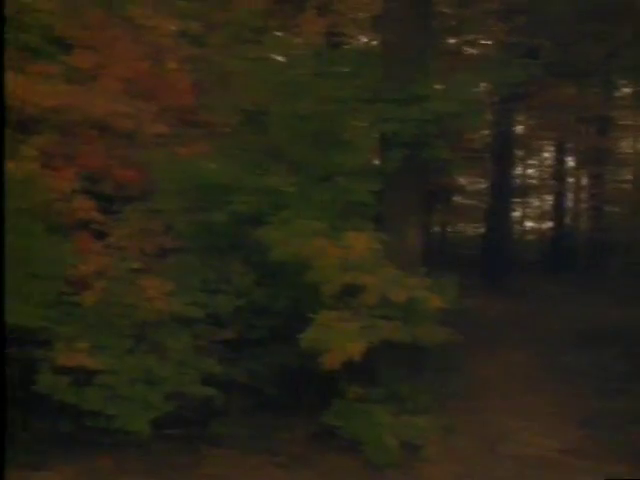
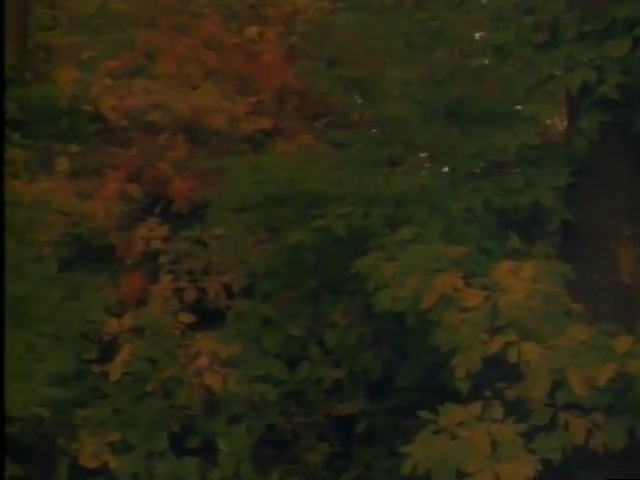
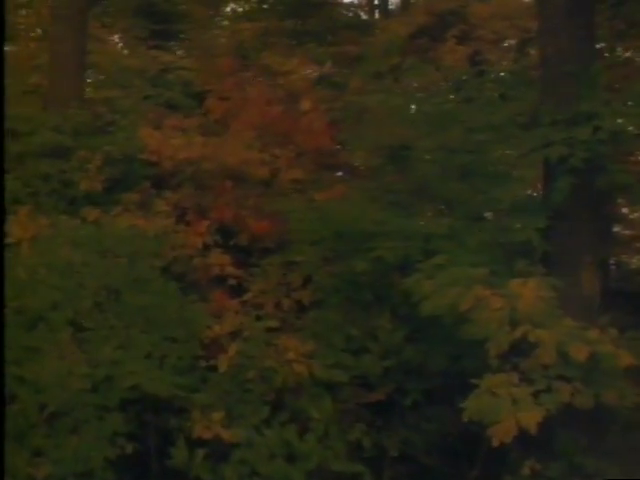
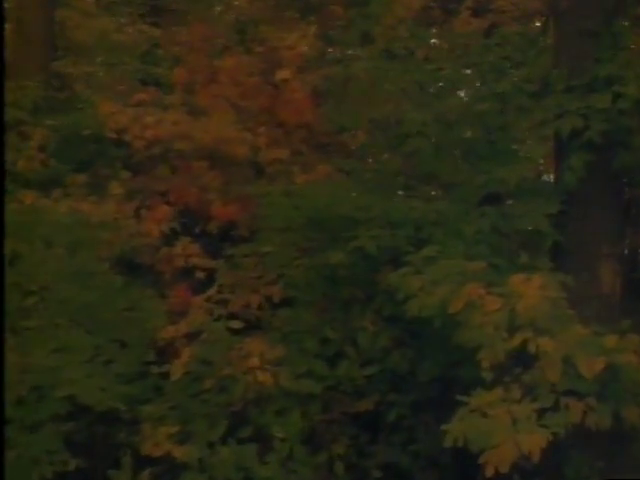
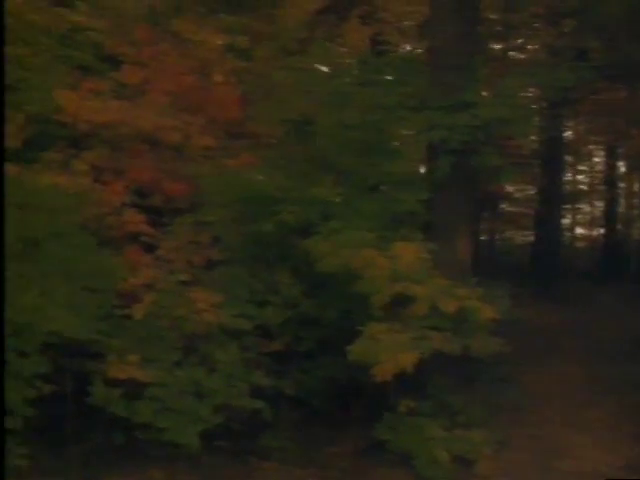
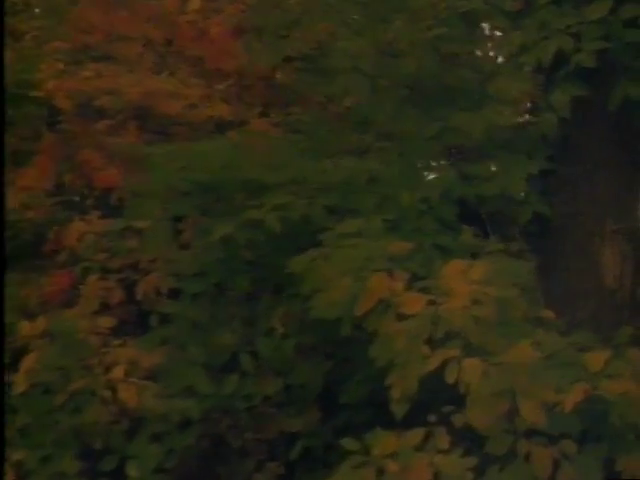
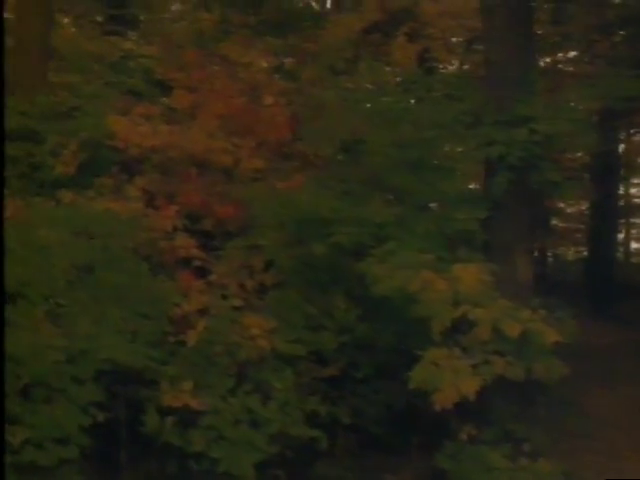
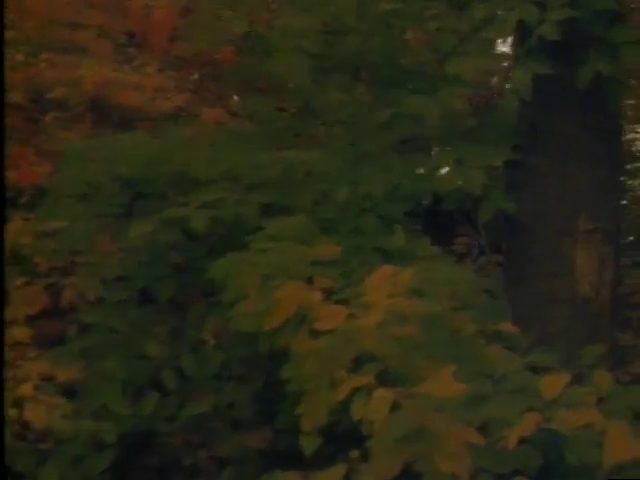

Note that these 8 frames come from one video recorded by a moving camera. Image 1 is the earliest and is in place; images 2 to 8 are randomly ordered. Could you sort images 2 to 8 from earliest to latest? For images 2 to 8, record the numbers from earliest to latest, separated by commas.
5, 7, 3, 4, 2, 6, 8
